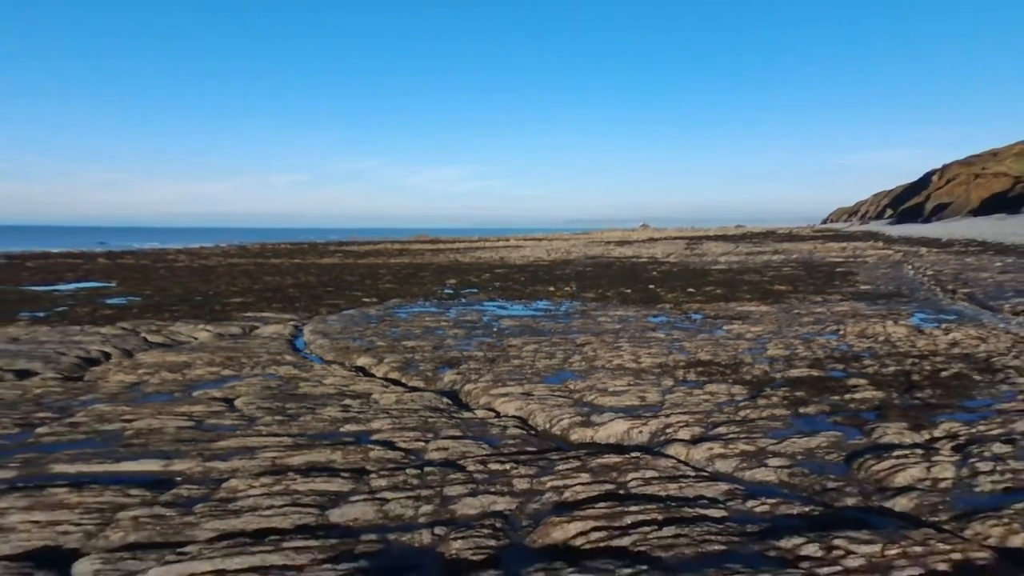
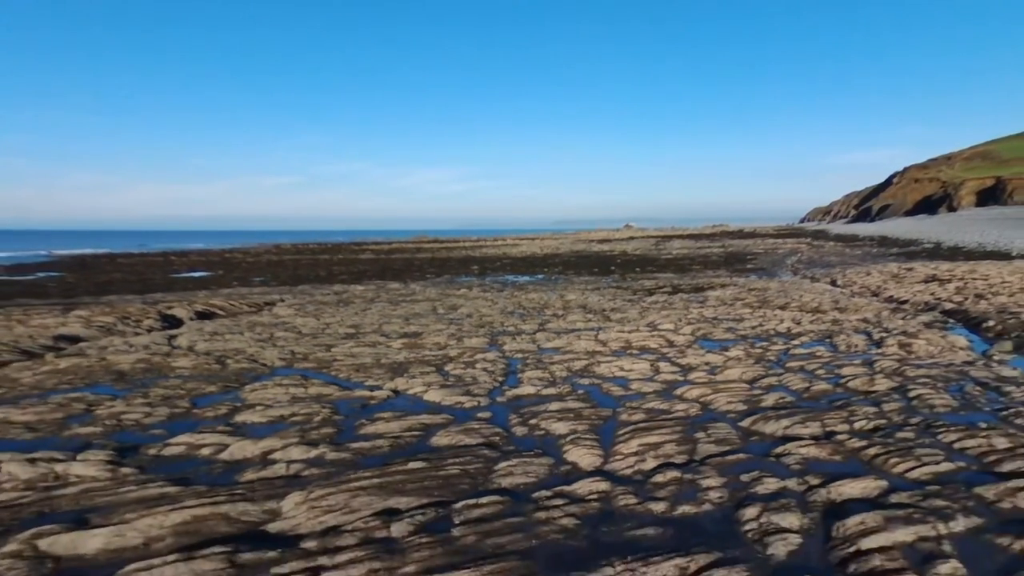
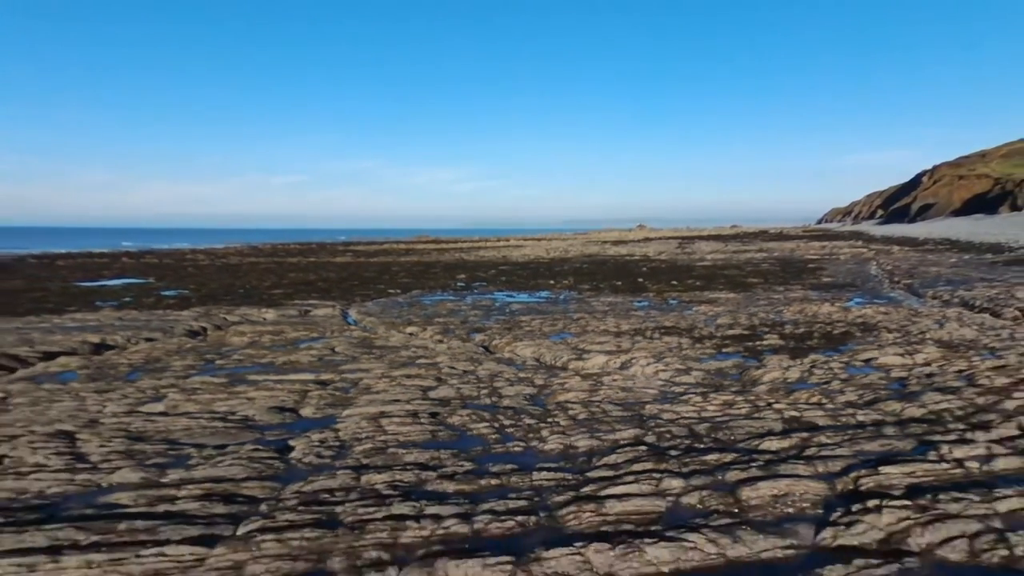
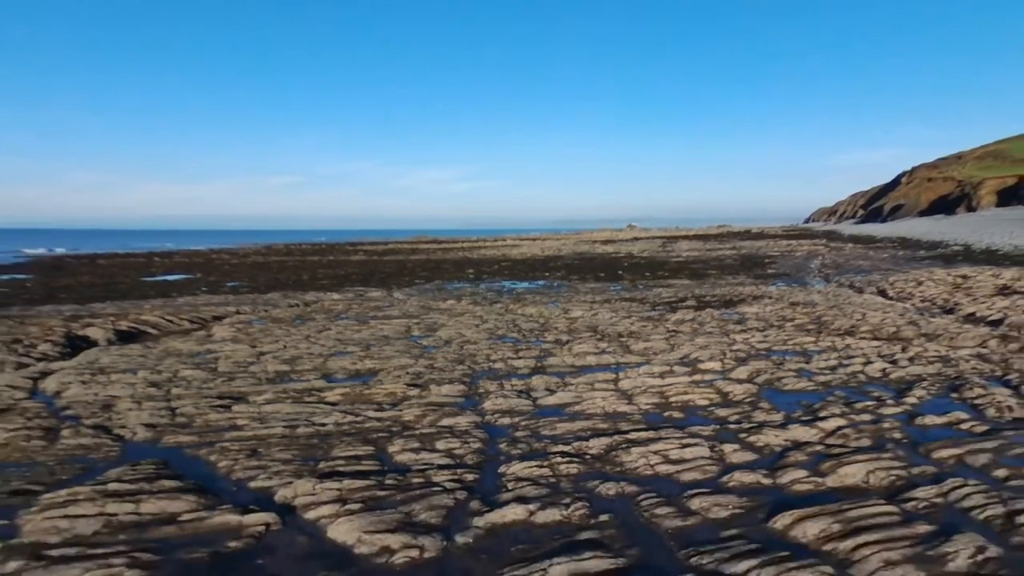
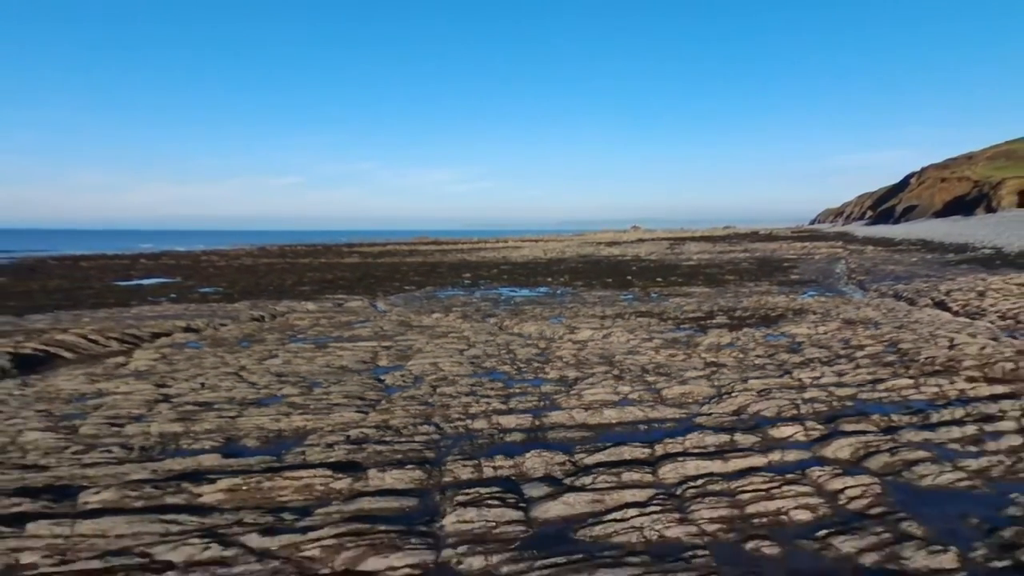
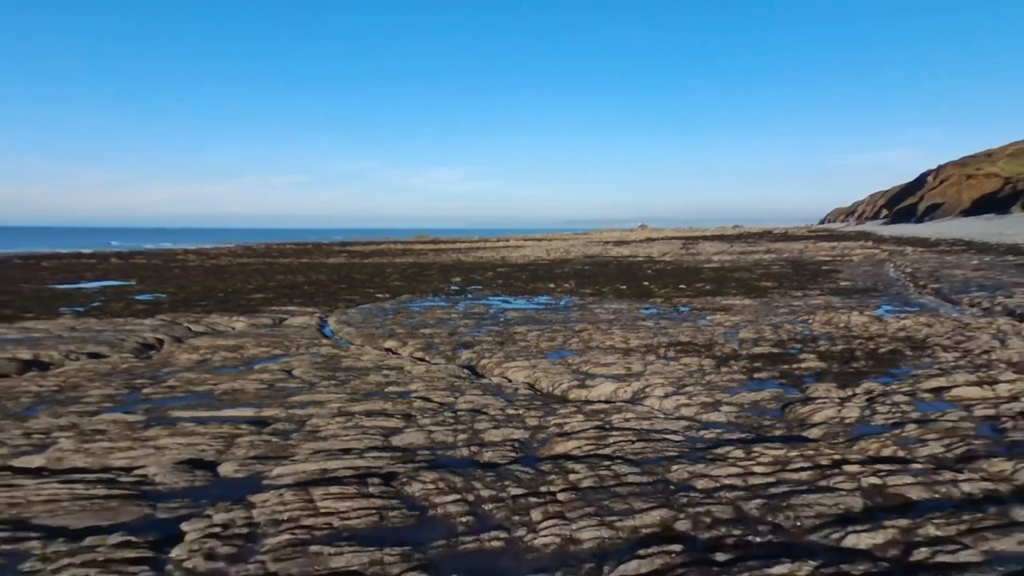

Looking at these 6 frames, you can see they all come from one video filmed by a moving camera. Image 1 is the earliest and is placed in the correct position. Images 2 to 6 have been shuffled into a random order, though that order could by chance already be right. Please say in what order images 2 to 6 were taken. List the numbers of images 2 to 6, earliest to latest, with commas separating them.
6, 3, 5, 4, 2
